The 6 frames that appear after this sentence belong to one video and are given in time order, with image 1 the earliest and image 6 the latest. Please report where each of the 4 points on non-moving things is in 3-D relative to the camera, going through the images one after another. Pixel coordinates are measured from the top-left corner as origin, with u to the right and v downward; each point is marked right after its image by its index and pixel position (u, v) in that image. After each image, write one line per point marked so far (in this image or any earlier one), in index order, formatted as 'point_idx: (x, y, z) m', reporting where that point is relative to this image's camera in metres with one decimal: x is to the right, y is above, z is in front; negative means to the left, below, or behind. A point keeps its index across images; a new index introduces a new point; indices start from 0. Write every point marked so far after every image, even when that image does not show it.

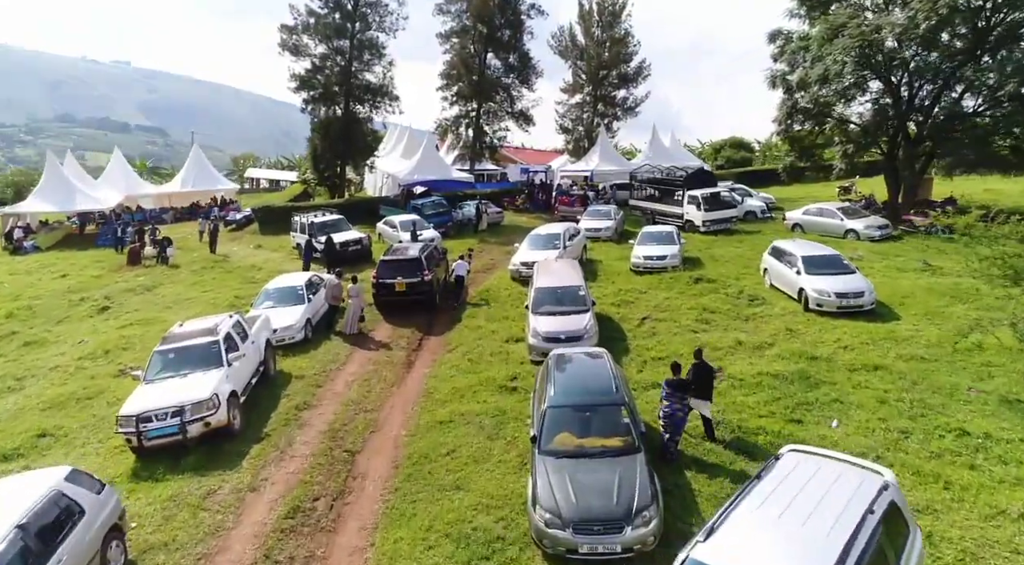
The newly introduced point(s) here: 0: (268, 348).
0: (-5.6, -1.5, +14.0) m
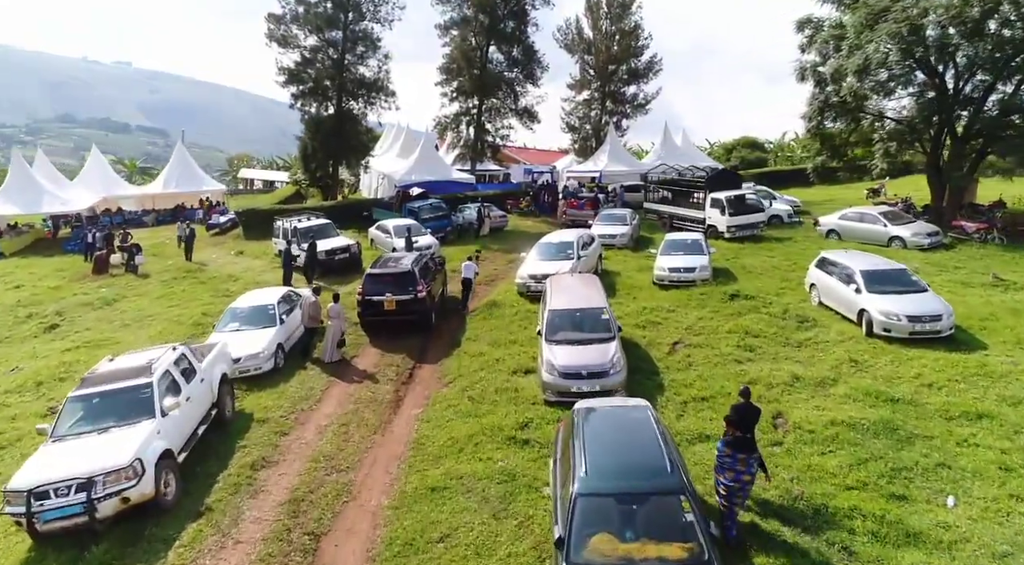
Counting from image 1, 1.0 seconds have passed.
0: (-5.4, -2.0, +11.5) m
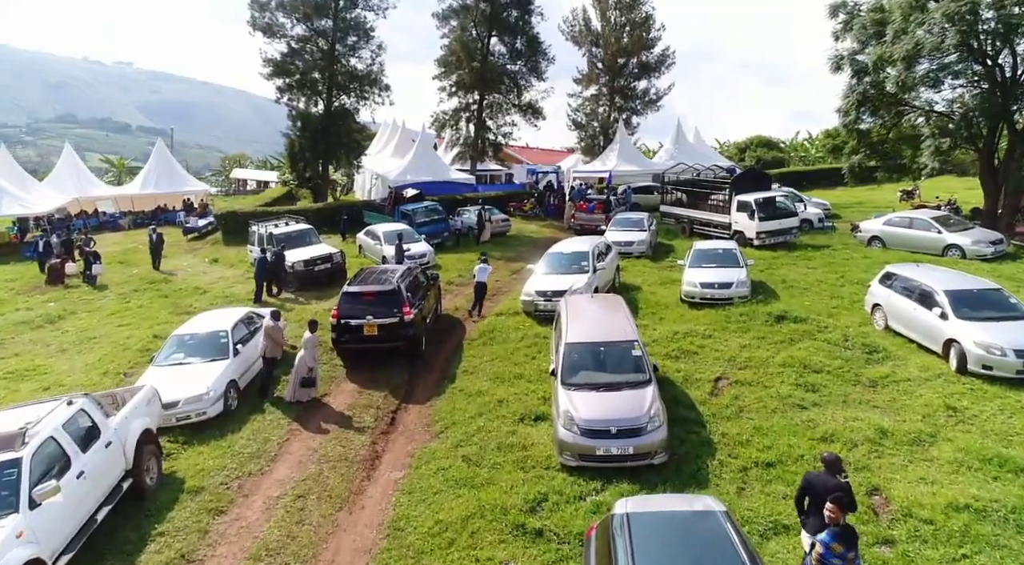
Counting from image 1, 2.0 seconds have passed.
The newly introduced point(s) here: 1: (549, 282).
0: (-5.3, -2.4, +8.9) m
1: (+0.9, 0.0, +15.4) m
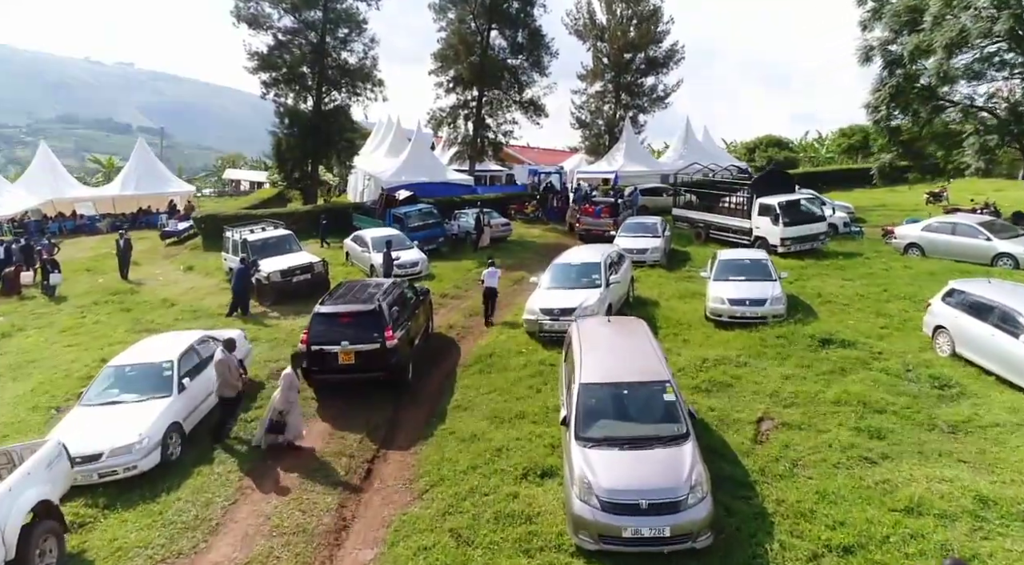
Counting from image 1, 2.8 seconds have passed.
0: (-5.3, -2.7, +6.9) m
1: (+1.0, -0.3, +13.4) m
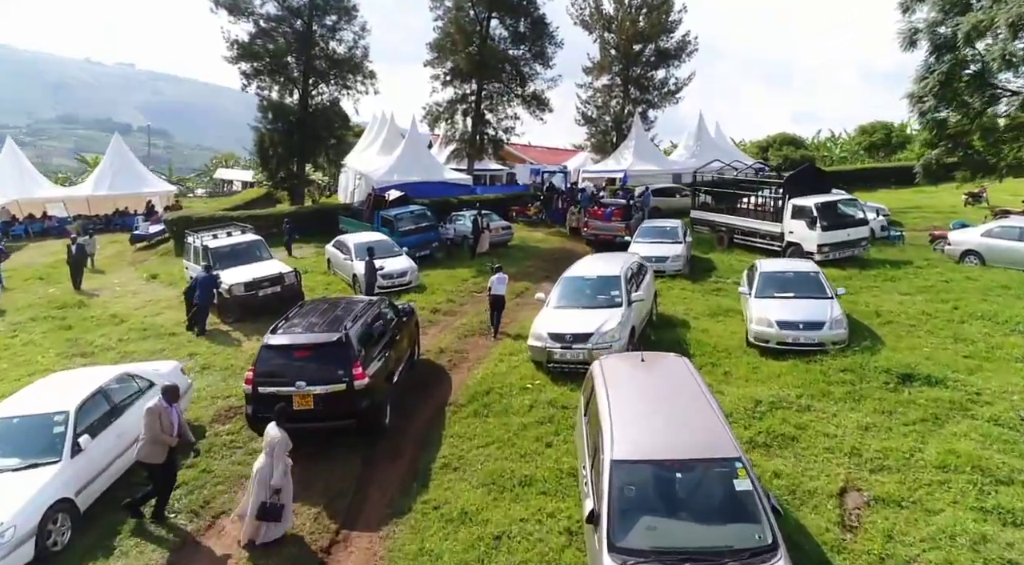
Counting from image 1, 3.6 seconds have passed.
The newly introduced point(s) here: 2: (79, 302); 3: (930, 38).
0: (-5.3, -3.0, +4.5) m
1: (+1.0, -0.7, +11.1) m
2: (-12.4, -0.5, +17.4) m
3: (+13.5, +7.9, +19.5) m
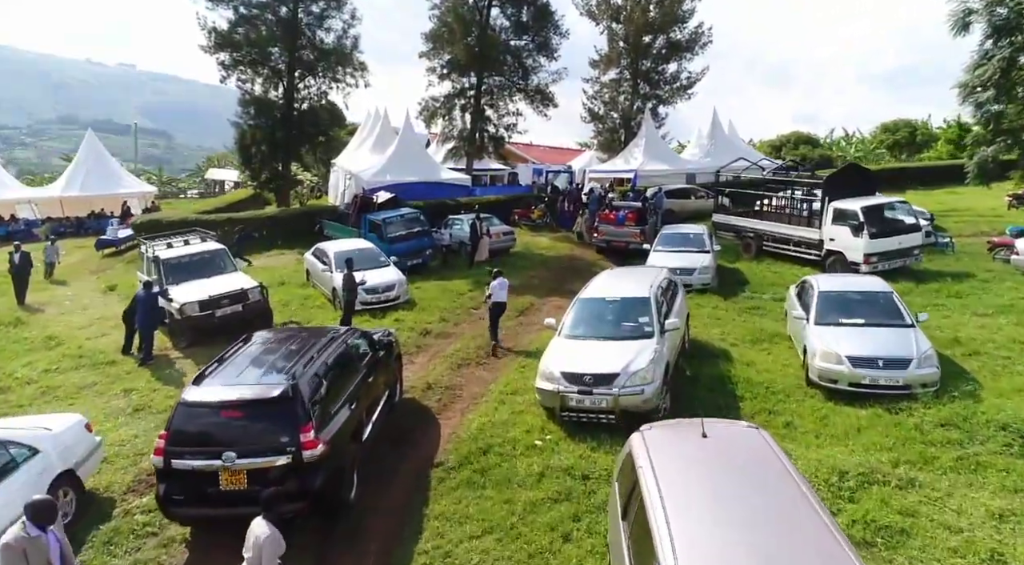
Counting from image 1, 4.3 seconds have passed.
0: (-5.2, -3.4, +2.3) m
1: (+1.1, -1.0, +8.8) m
2: (-12.4, -0.9, +15.1) m
3: (+13.6, +7.5, +17.3) m
